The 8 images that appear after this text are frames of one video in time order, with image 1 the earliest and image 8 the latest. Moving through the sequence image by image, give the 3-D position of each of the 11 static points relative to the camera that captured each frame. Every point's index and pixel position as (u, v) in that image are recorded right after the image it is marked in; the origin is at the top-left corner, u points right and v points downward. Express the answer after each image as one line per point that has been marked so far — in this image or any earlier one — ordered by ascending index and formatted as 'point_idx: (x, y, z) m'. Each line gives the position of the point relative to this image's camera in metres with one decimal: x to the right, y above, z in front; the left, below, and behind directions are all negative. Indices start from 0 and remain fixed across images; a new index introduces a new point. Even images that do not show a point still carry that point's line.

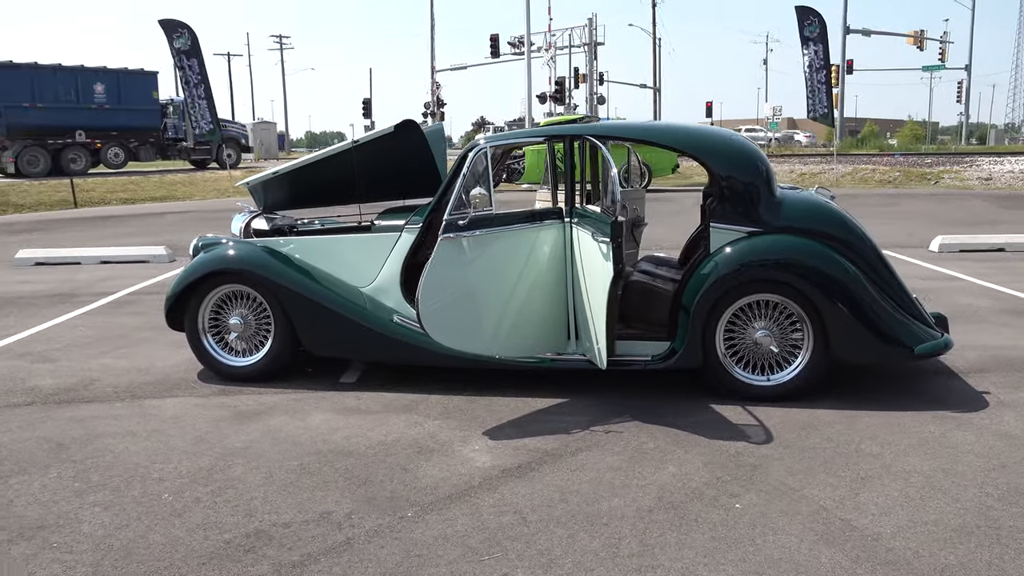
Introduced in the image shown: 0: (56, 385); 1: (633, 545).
0: (-3.0, -0.7, +5.8) m
1: (+0.5, -1.0, +3.3) m
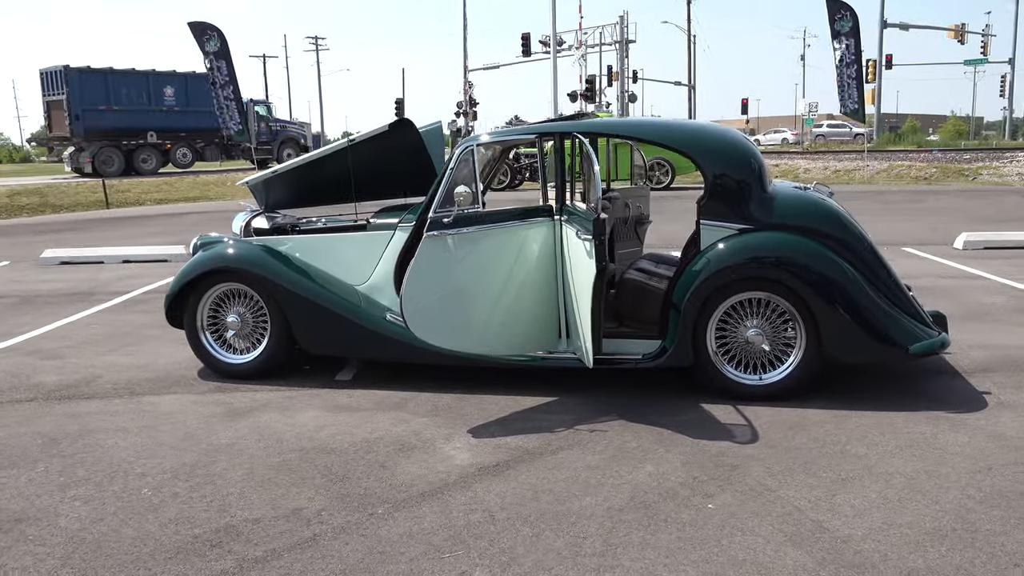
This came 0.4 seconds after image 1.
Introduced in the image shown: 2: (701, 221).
0: (-3.1, -0.6, +5.9) m
1: (+0.3, -1.0, +3.3) m
2: (+1.1, +0.4, +5.1) m
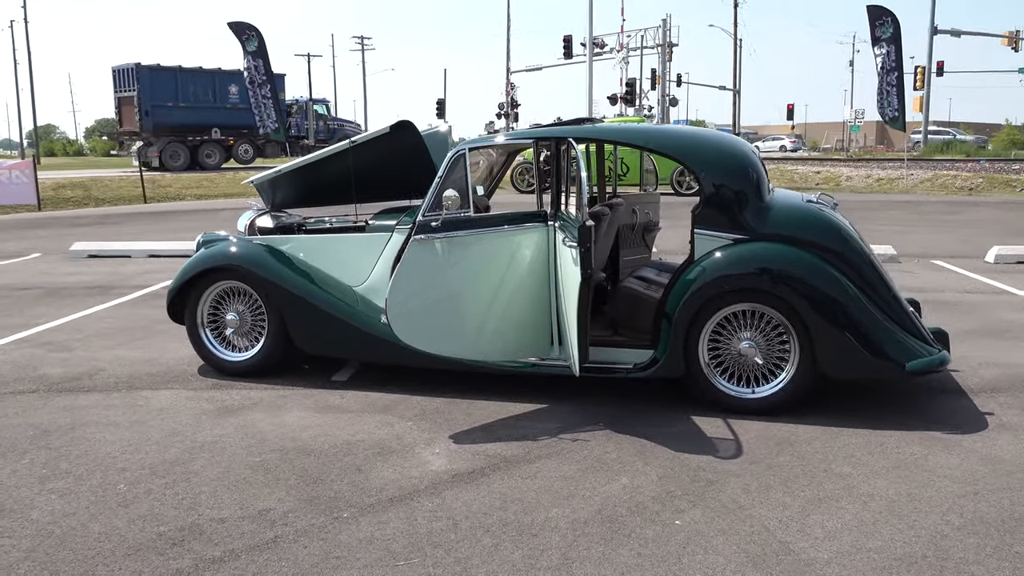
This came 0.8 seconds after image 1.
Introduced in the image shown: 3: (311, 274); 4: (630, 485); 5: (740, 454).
0: (-3.1, -0.6, +6.0) m
1: (+0.2, -1.0, +3.2) m
2: (+1.1, +0.3, +5.0) m
3: (-1.4, +0.1, +5.8) m
4: (+0.5, -0.9, +3.9) m
5: (+1.1, -0.8, +4.3) m
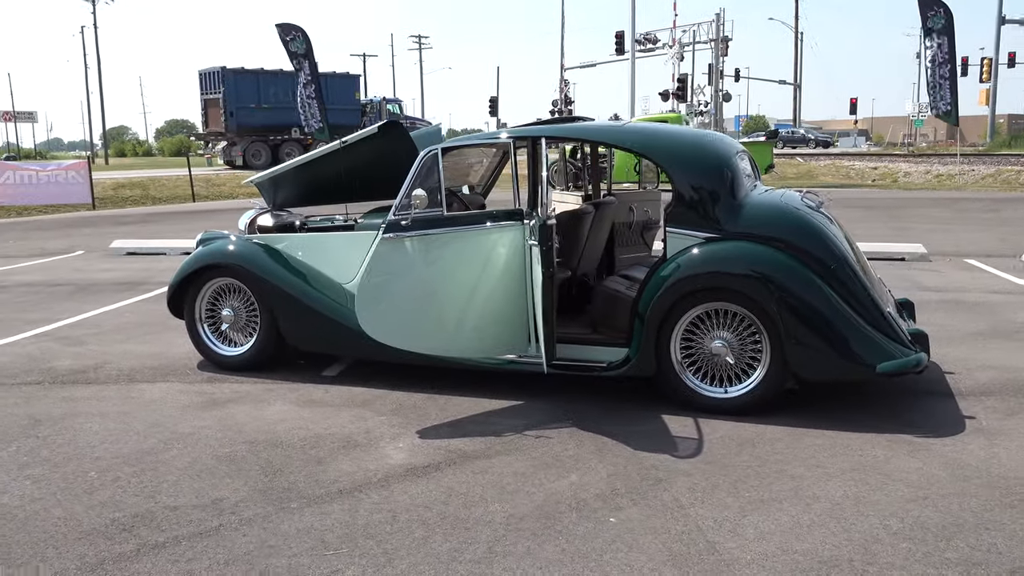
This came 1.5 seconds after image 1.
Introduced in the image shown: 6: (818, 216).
0: (-3.2, -0.6, +6.3) m
1: (-0.1, -1.0, +3.3) m
2: (+0.9, +0.3, +5.0) m
3: (-1.5, +0.1, +6.0) m
4: (+0.3, -0.9, +4.0) m
5: (+0.9, -0.8, +4.3) m
6: (+1.9, +0.4, +5.2) m
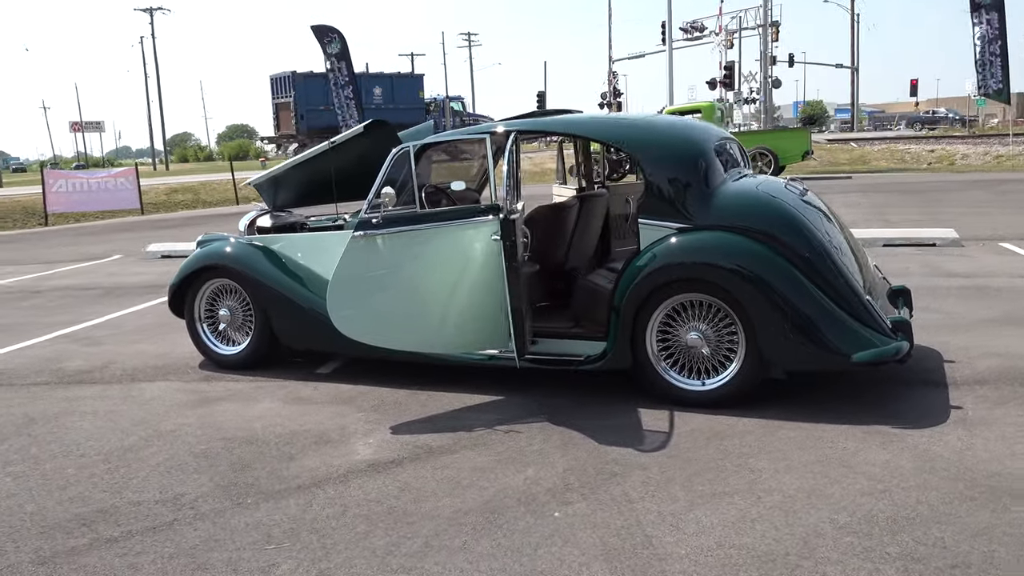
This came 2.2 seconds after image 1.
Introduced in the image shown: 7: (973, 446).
0: (-3.2, -0.6, +6.5) m
1: (-0.4, -1.0, +3.3) m
2: (+0.7, +0.4, +5.0) m
3: (-1.5, +0.1, +6.1) m
4: (+0.1, -0.9, +3.9) m
5: (+0.7, -0.8, +4.3) m
6: (+1.7, +0.5, +5.1) m
7: (+2.2, -0.7, +4.1) m
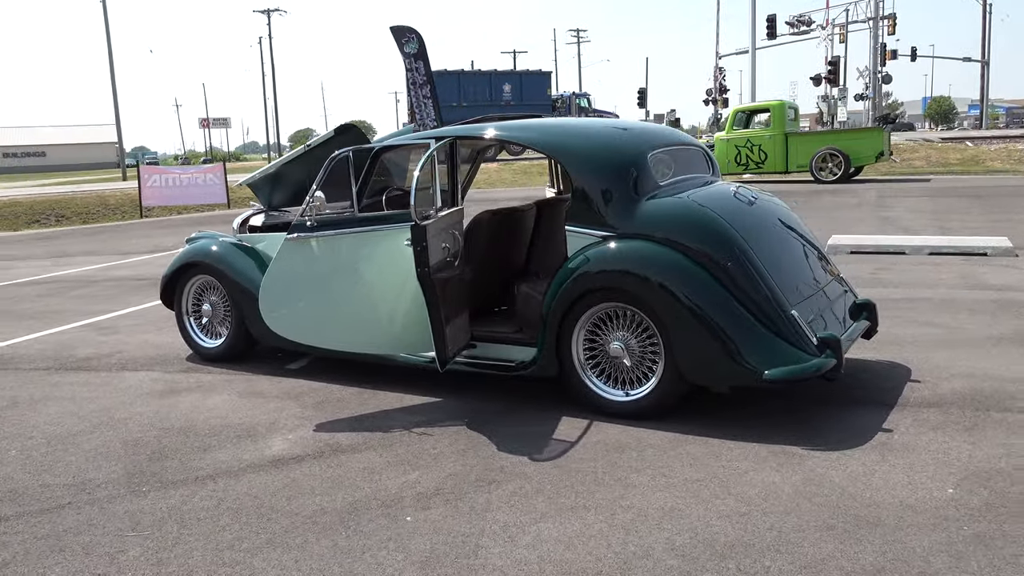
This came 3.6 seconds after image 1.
0: (-3.4, -0.5, +6.9) m
1: (-1.0, -1.0, +3.4) m
2: (+0.3, +0.4, +4.9) m
3: (-1.8, +0.1, +6.3) m
4: (-0.5, -0.9, +4.0) m
5: (+0.2, -0.8, +4.2) m
6: (+1.3, +0.4, +4.9) m
7: (+1.6, -0.8, +3.8) m
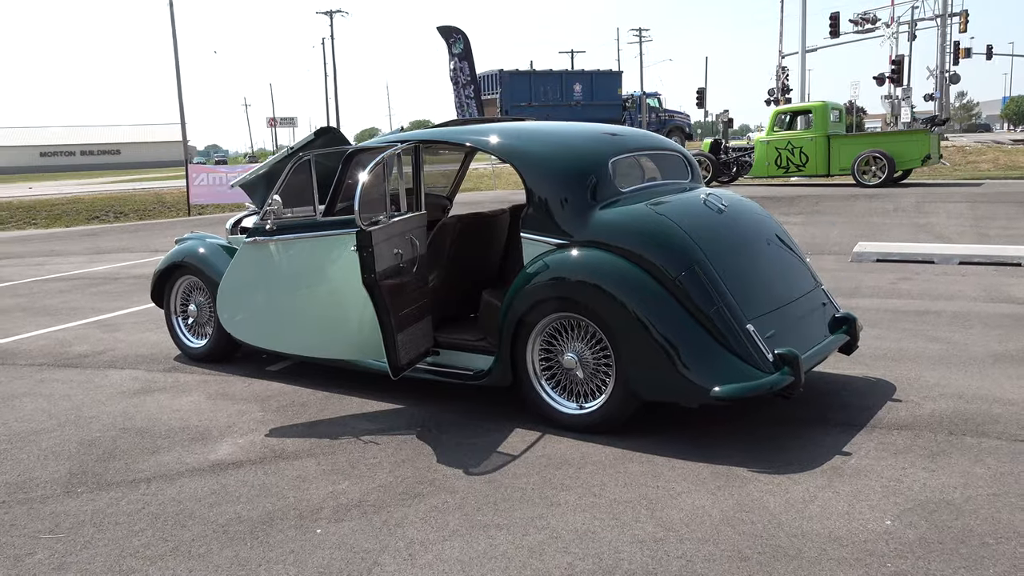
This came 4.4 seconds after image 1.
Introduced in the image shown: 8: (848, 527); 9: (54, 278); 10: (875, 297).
0: (-3.5, -0.5, +7.1) m
1: (-1.4, -1.0, +3.4) m
2: (+0.1, +0.3, +4.8) m
3: (-1.9, +0.1, +6.3) m
4: (-0.8, -0.9, +3.9) m
5: (-0.1, -0.9, +4.1) m
6: (+1.1, +0.3, +4.7) m
7: (+1.3, -0.9, +3.6) m
8: (+1.3, -0.9, +3.4) m
9: (-6.1, +0.1, +11.5) m
10: (+3.5, -0.1, +8.3) m
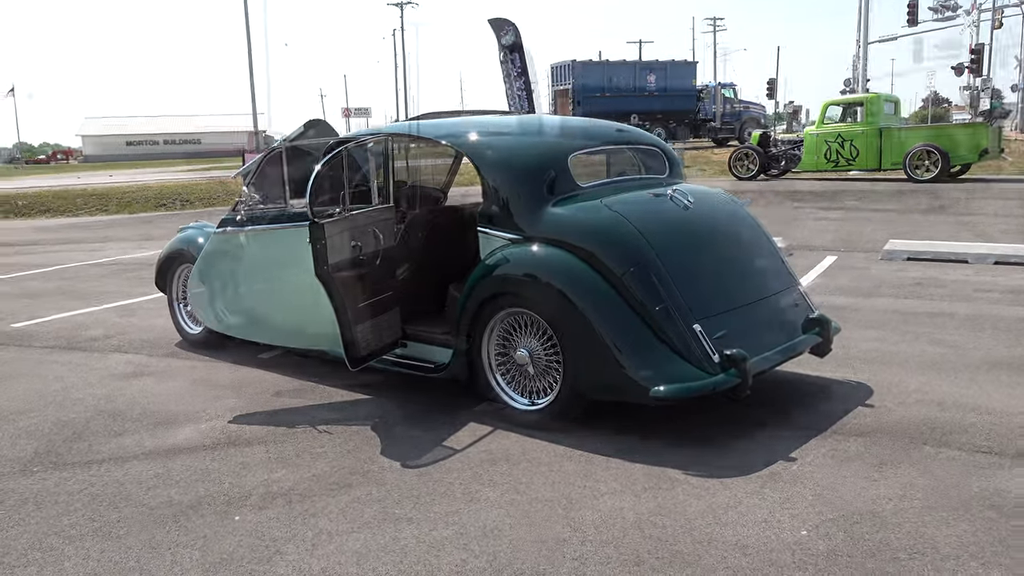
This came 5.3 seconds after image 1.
0: (-3.6, -0.4, +7.4) m
1: (-1.7, -1.0, +3.5) m
2: (-0.1, +0.3, +4.8) m
3: (-2.0, +0.2, +6.5) m
4: (-1.1, -0.9, +4.0) m
5: (-0.4, -0.8, +4.1) m
6: (+0.8, +0.3, +4.6) m
7: (+0.9, -0.9, +3.5) m
8: (+0.9, -0.9, +3.3) m
9: (-5.7, +0.3, +11.9) m
10: (+3.5, -0.1, +8.0) m
